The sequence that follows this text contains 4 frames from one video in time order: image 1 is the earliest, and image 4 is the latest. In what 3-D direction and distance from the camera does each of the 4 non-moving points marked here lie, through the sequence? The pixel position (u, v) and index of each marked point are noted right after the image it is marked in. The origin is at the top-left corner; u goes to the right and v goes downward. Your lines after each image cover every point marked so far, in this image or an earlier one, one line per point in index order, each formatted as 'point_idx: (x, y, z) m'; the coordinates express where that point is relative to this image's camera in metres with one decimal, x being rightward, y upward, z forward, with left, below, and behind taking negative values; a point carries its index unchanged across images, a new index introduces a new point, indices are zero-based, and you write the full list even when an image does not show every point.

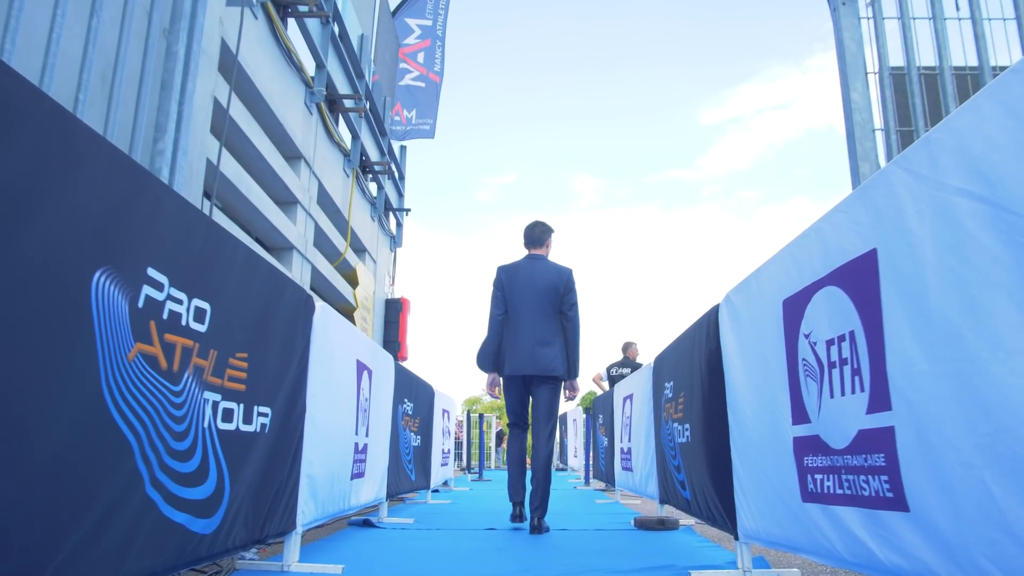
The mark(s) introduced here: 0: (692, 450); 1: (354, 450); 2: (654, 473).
0: (+1.0, -0.9, +3.8) m
1: (-0.9, -0.9, +4.0) m
2: (+1.1, -1.4, +5.3) m
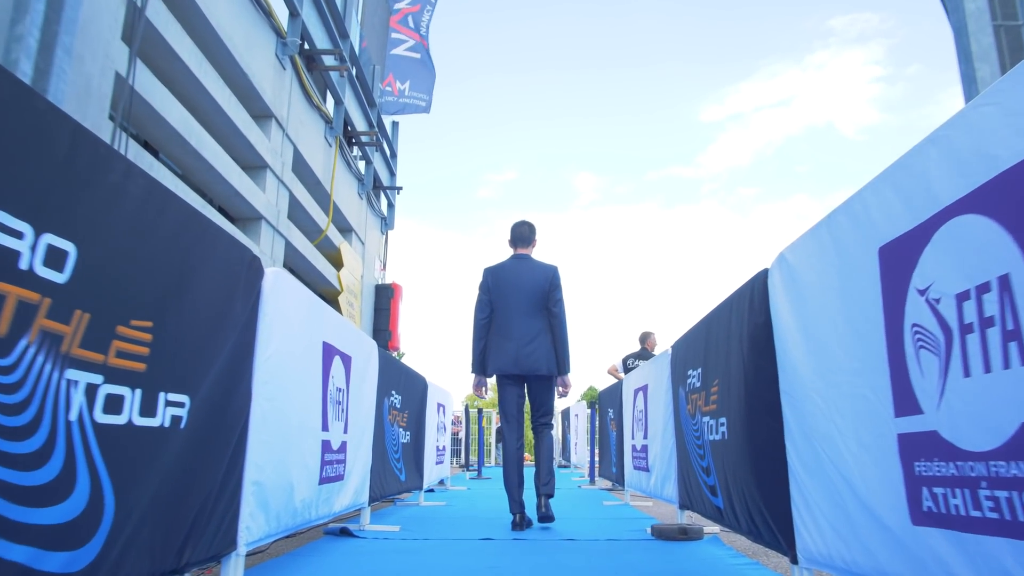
0: (+0.9, -0.7, +3.1) m
1: (-0.9, -0.8, +3.4) m
2: (+1.1, -1.2, +4.6) m
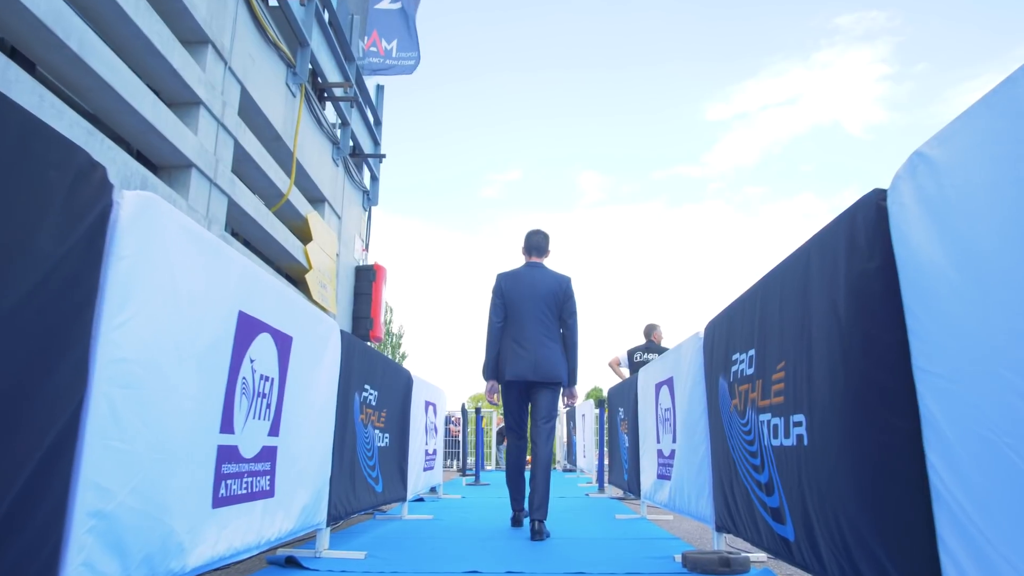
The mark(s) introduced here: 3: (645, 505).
0: (+0.9, -0.5, +2.2) m
1: (-1.0, -0.6, +2.5) m
2: (+1.0, -1.0, +3.7) m
3: (+1.1, -1.8, +5.8) m
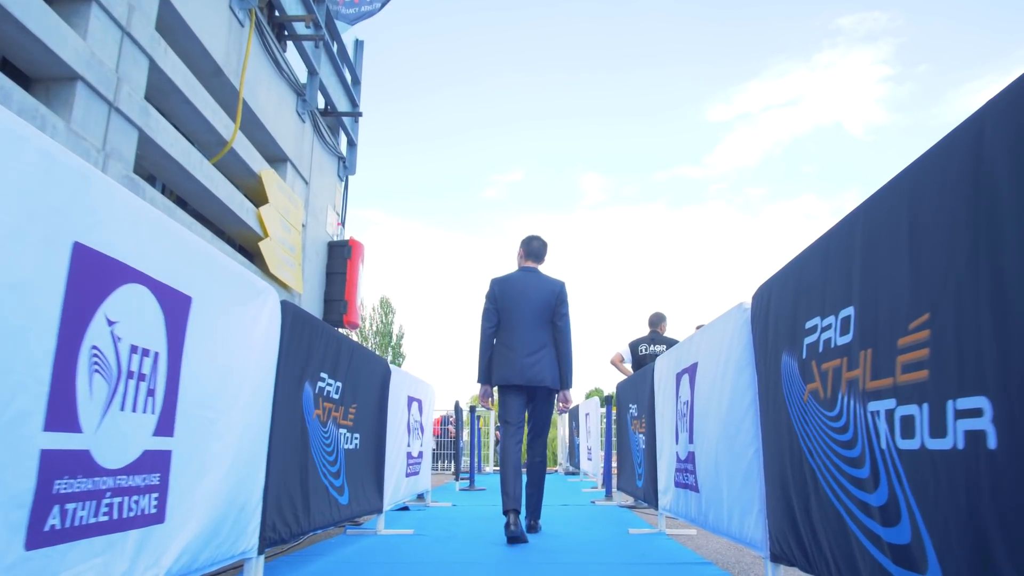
0: (+0.9, -0.3, +1.3) m
1: (-1.0, -0.4, +1.6) m
2: (+1.0, -0.8, +2.8) m
3: (+1.0, -1.6, +4.9) m
